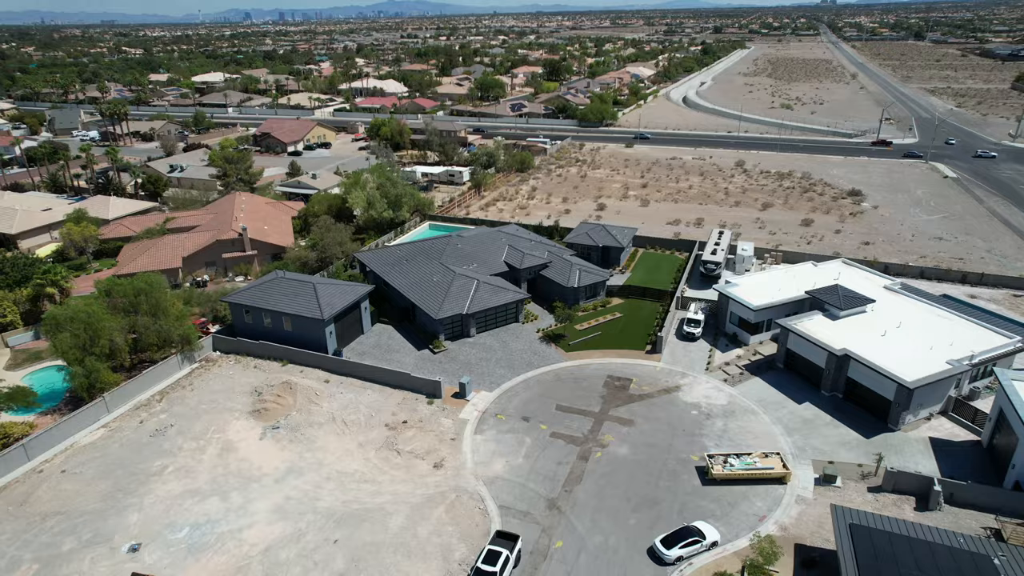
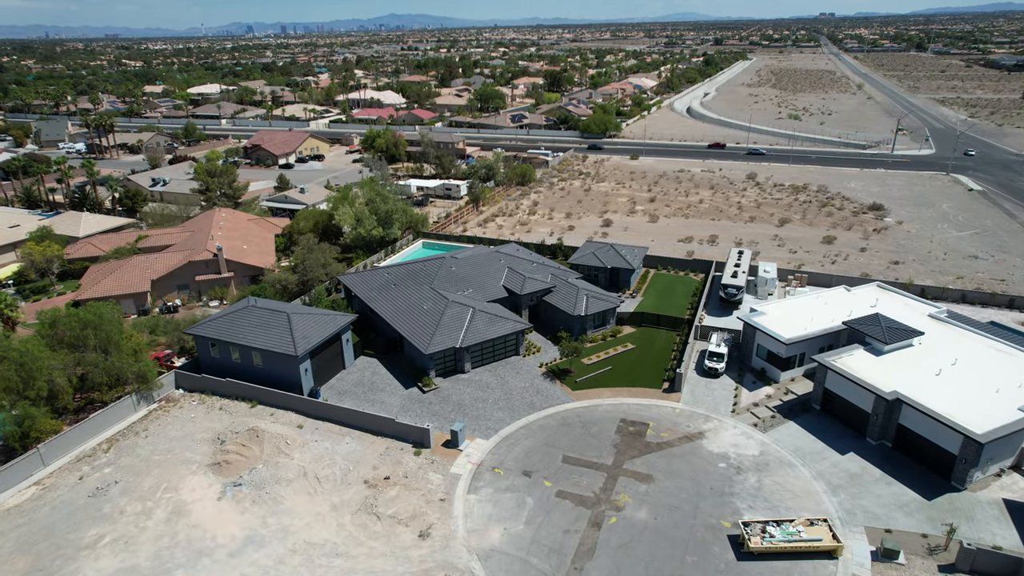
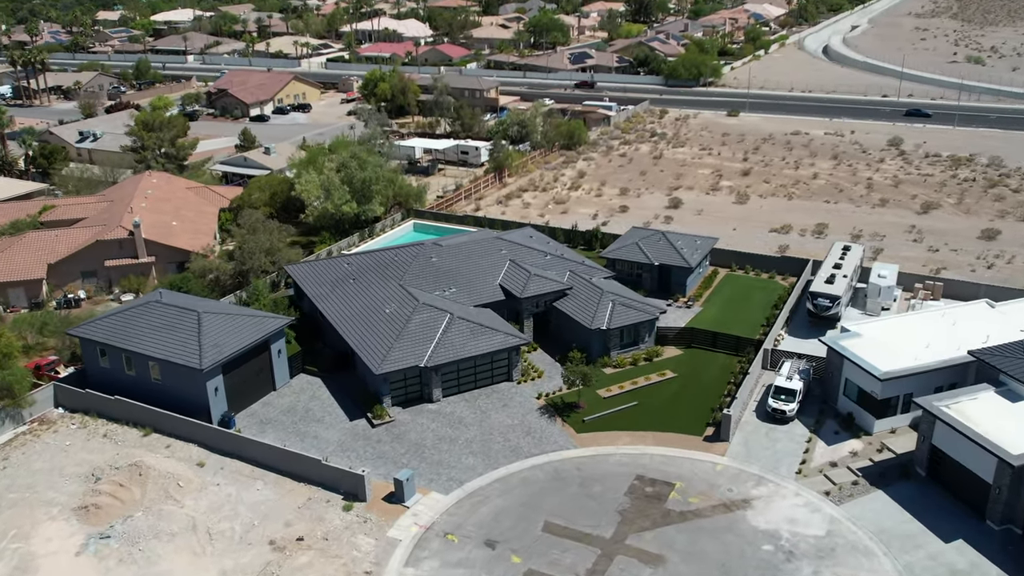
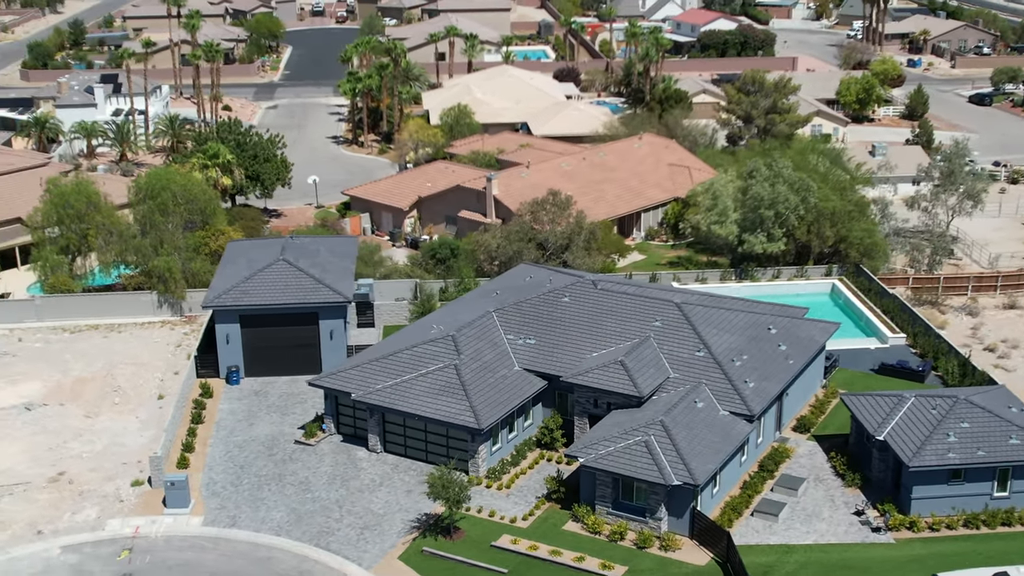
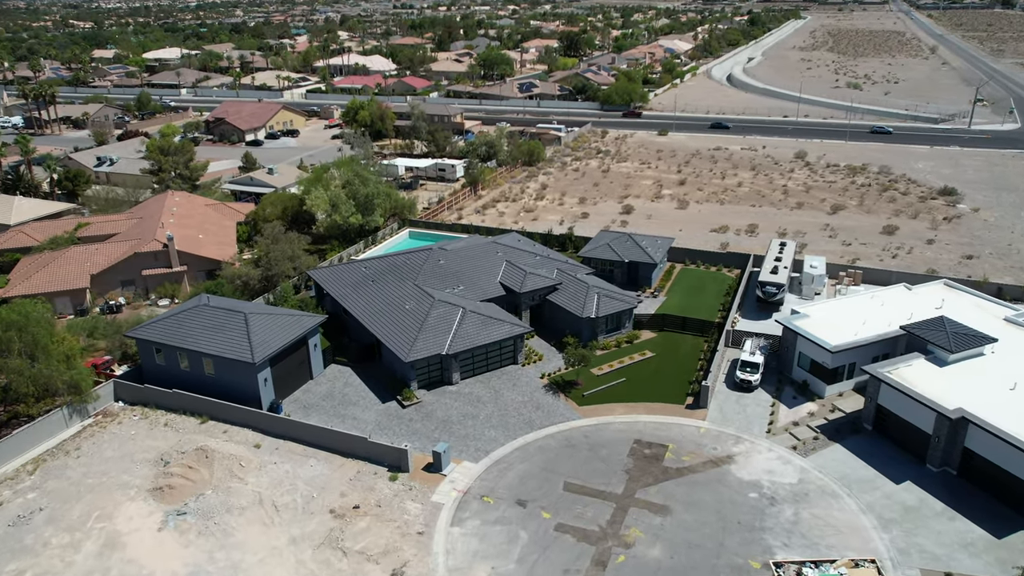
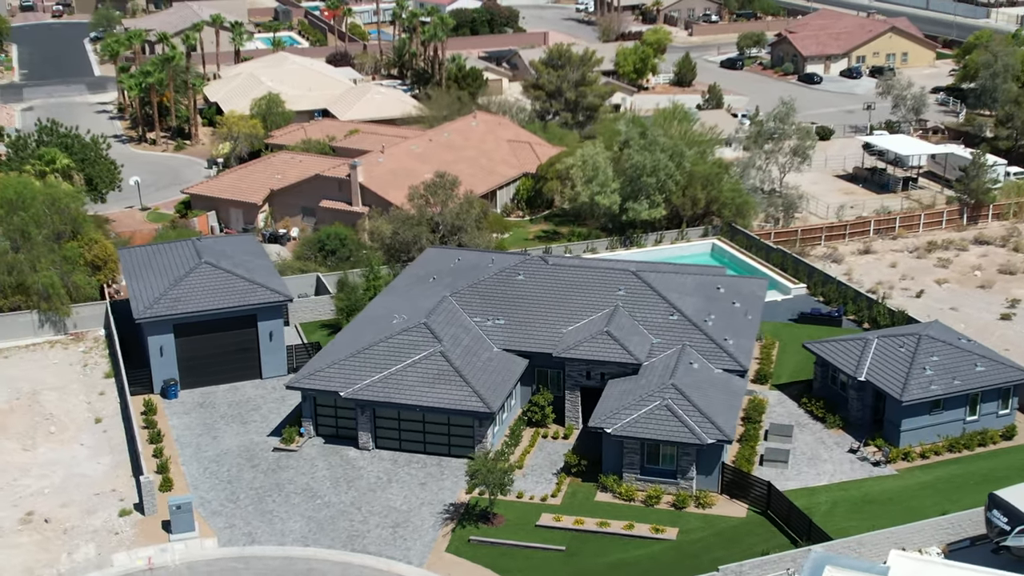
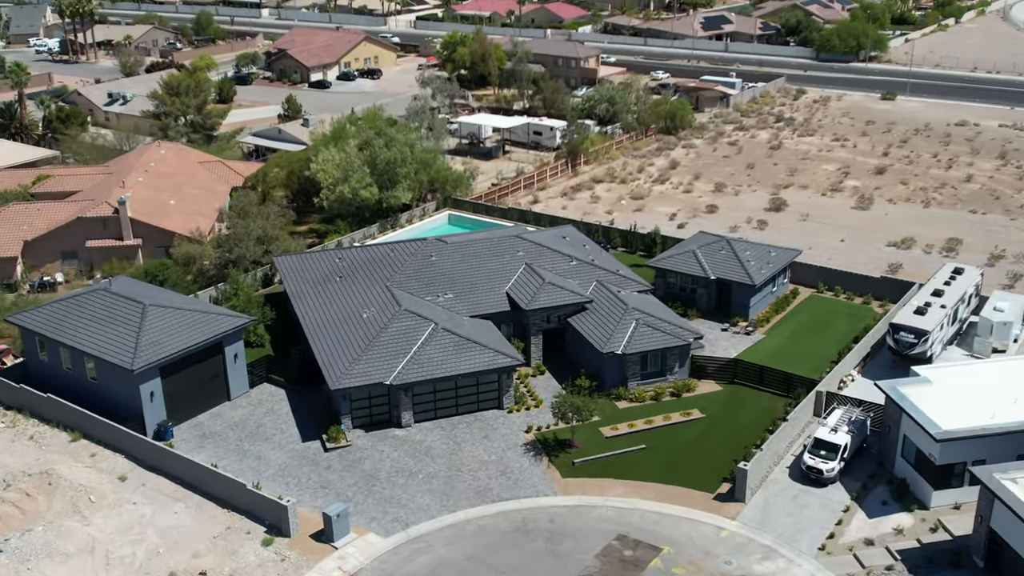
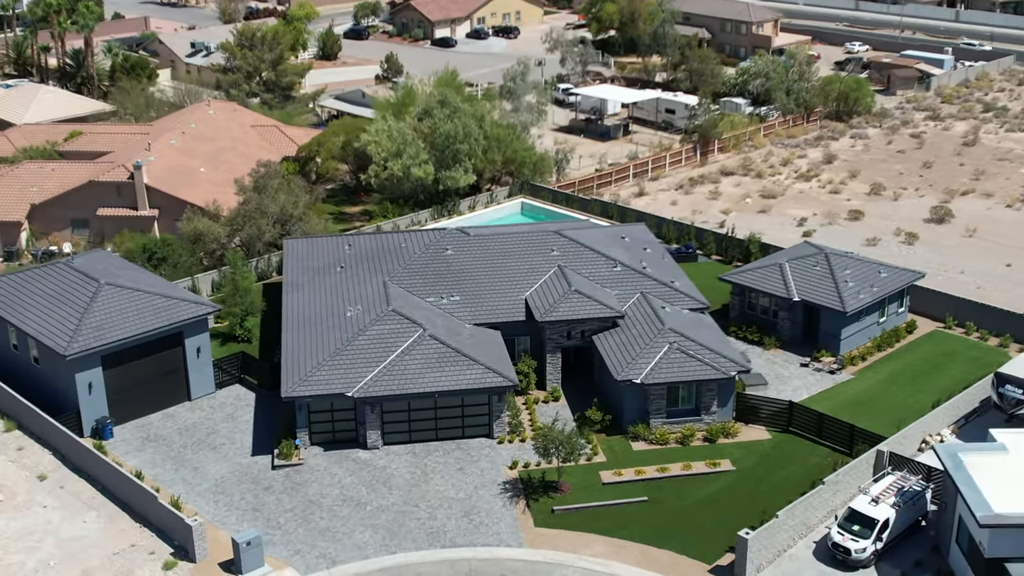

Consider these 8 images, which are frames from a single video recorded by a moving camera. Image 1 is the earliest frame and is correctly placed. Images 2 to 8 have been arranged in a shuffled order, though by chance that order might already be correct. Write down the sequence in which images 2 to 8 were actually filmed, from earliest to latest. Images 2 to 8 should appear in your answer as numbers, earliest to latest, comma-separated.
2, 5, 3, 7, 8, 6, 4
